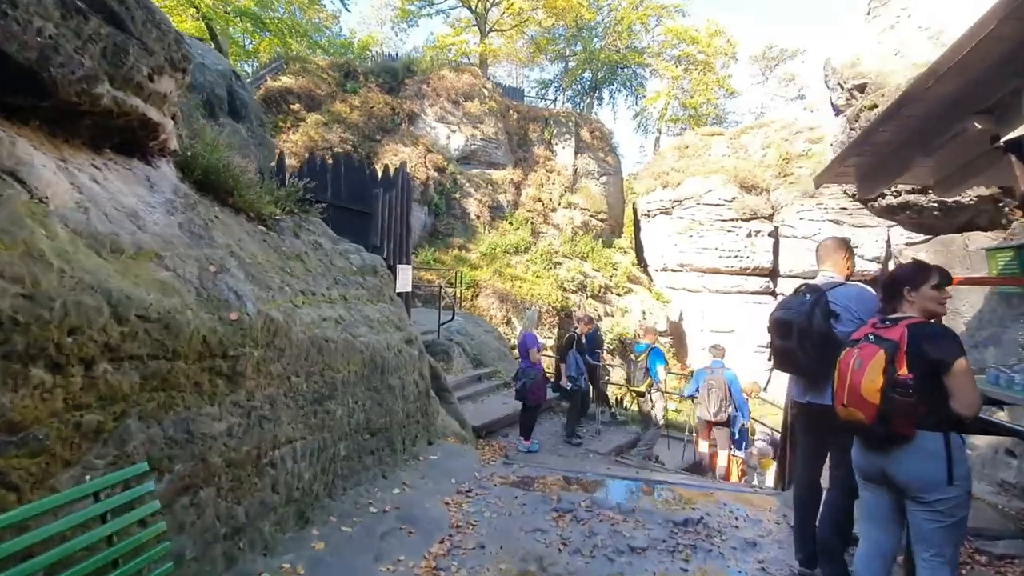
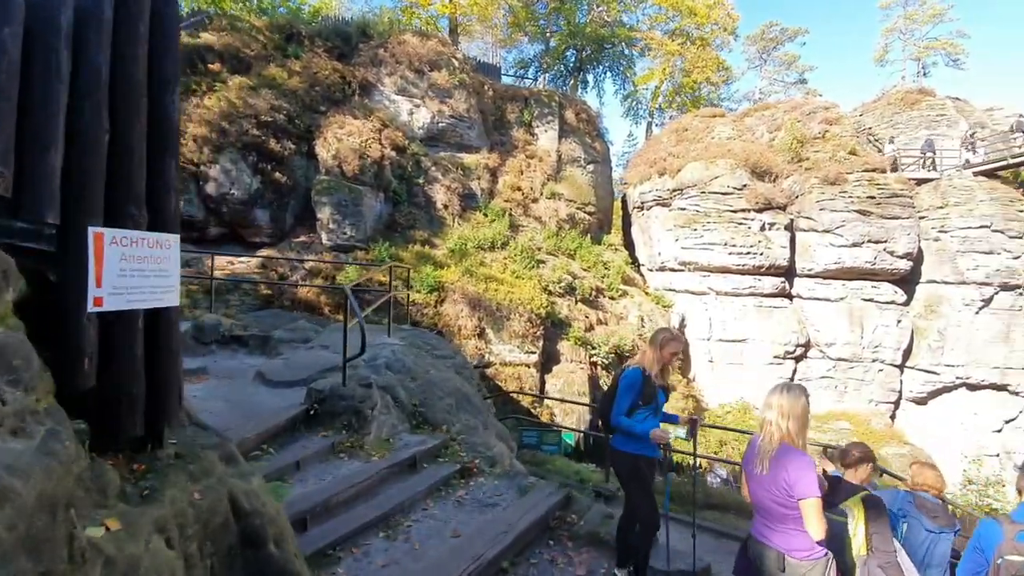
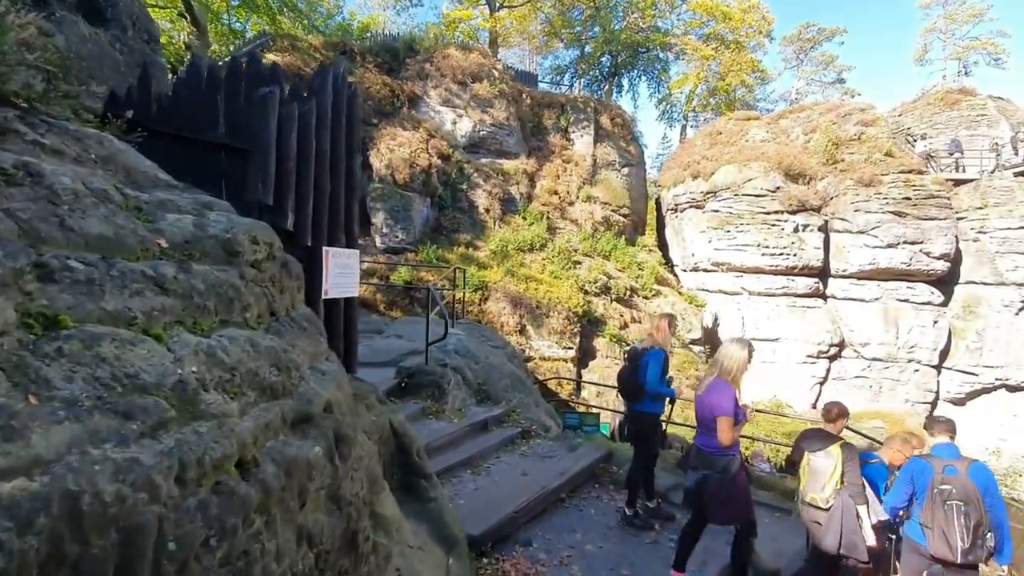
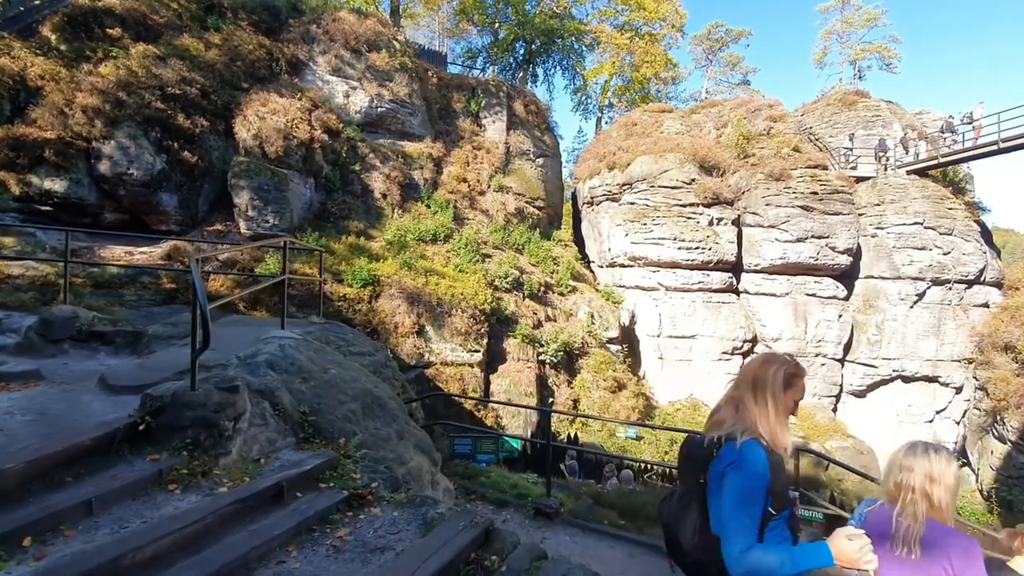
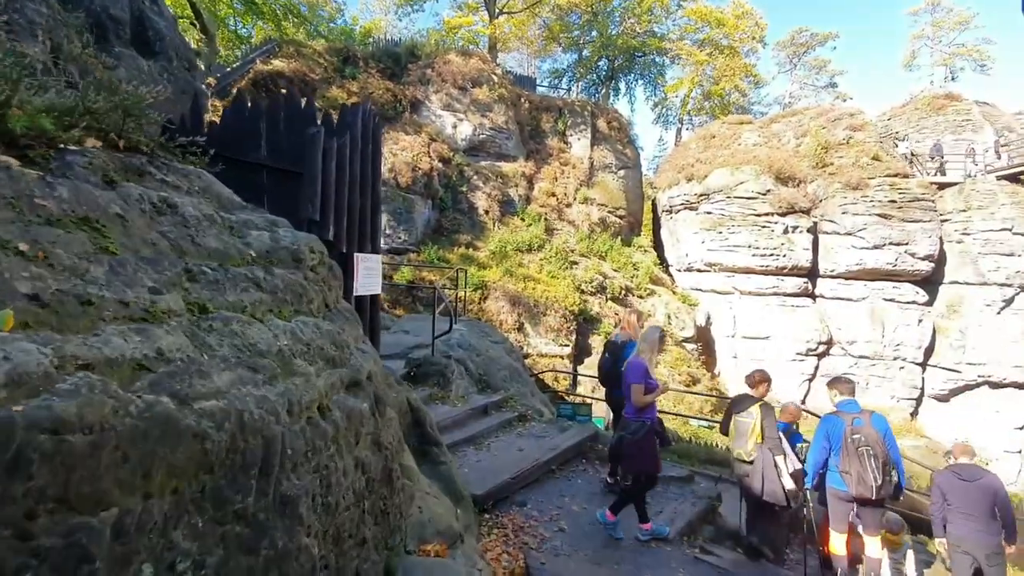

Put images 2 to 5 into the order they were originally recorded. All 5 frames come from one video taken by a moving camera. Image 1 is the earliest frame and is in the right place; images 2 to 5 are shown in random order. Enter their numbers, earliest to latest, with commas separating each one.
5, 3, 2, 4
